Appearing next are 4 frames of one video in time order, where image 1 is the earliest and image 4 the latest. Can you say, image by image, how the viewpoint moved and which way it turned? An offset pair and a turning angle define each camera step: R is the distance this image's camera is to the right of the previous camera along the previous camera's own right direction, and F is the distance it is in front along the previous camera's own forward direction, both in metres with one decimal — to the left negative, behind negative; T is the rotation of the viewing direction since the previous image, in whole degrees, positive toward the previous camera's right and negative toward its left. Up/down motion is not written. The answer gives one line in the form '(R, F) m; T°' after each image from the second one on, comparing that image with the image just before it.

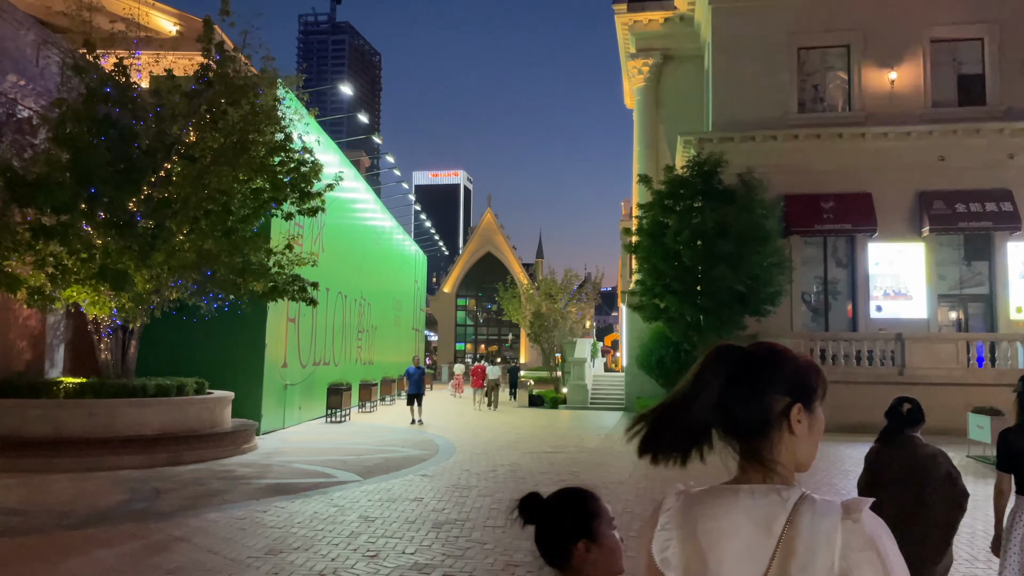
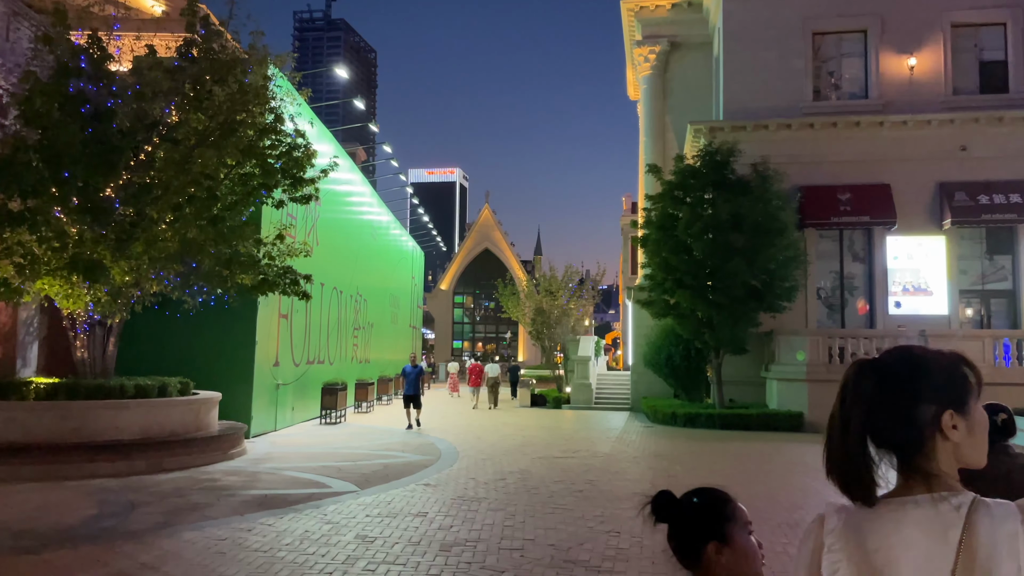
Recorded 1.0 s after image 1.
(-0.2, +0.9) m; 0°
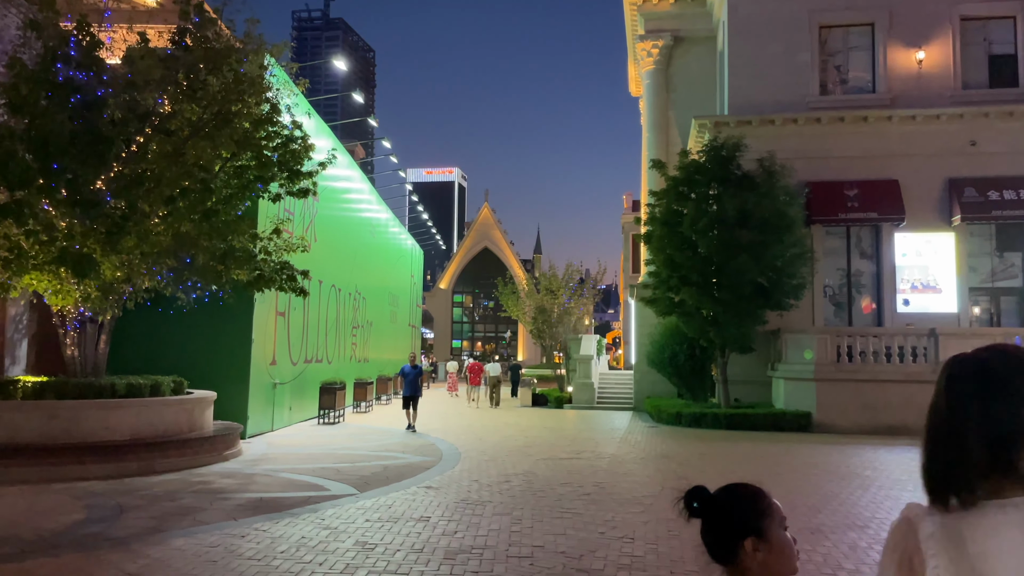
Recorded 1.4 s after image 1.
(-0.1, +0.4) m; 0°
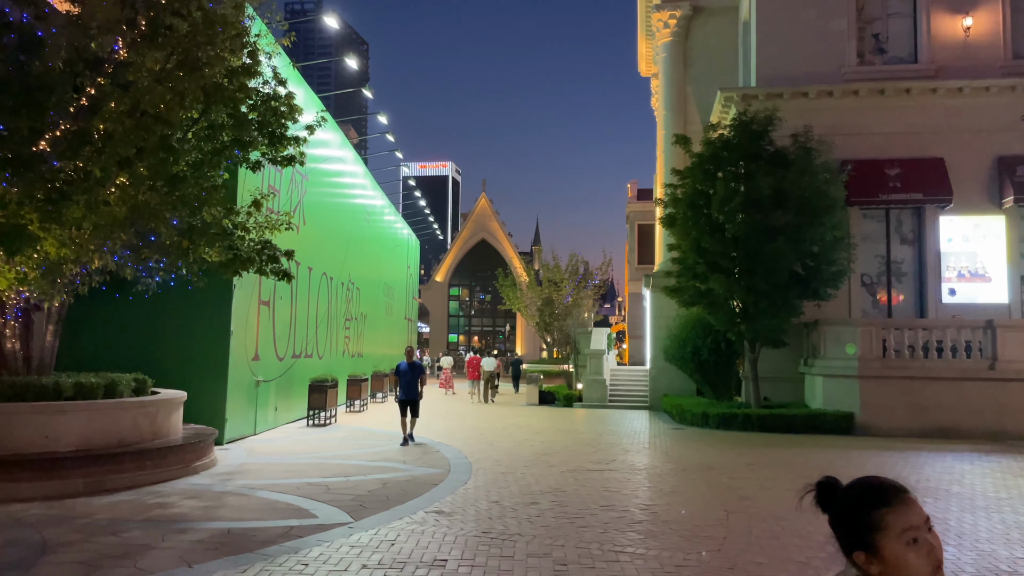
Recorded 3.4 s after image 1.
(-0.3, +1.7) m; 0°
